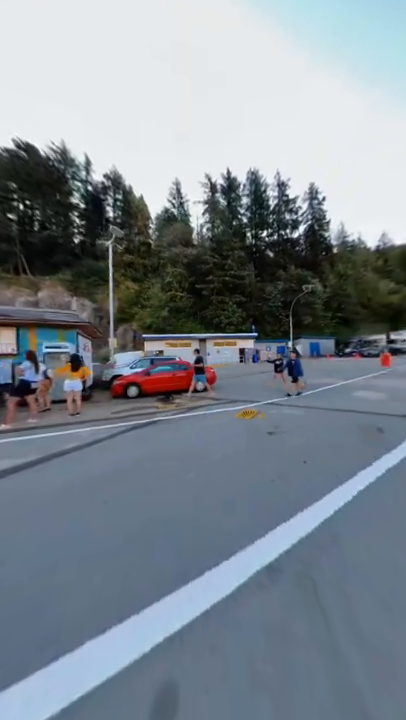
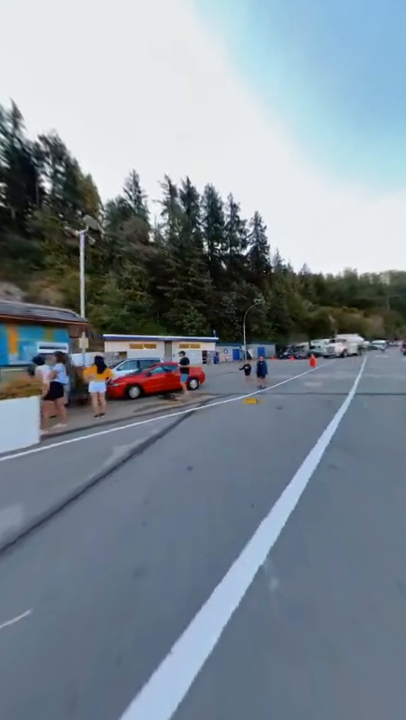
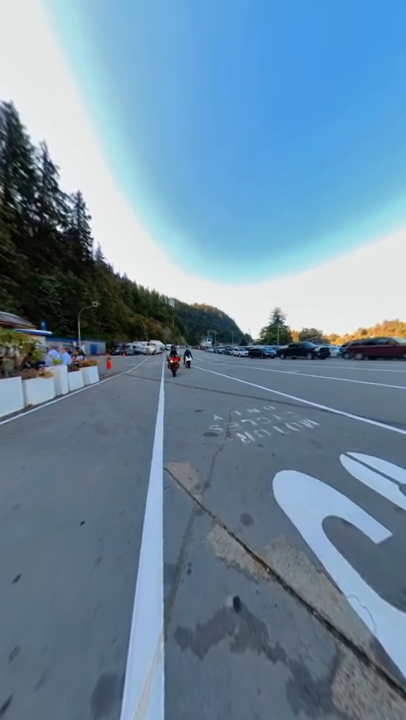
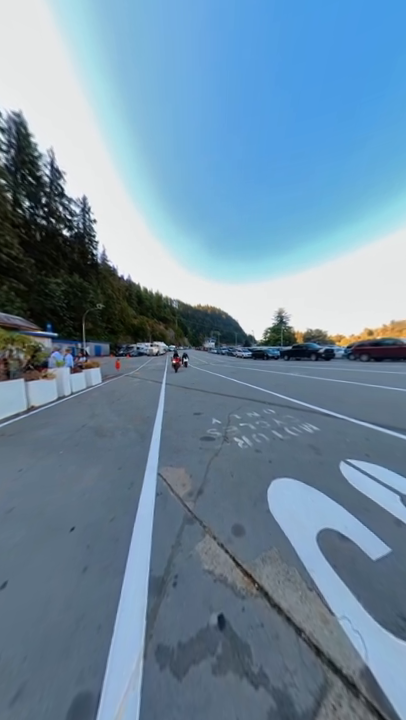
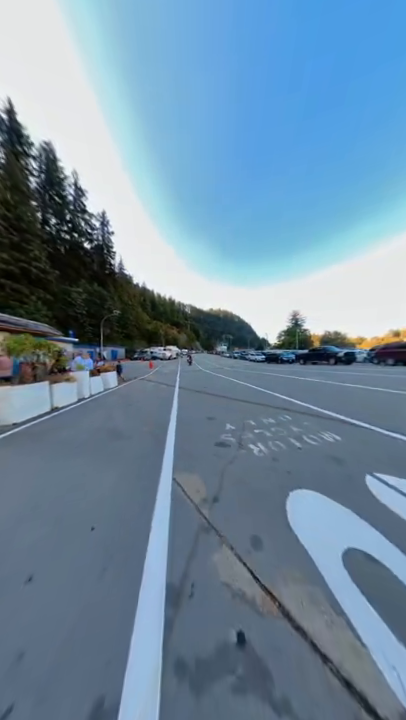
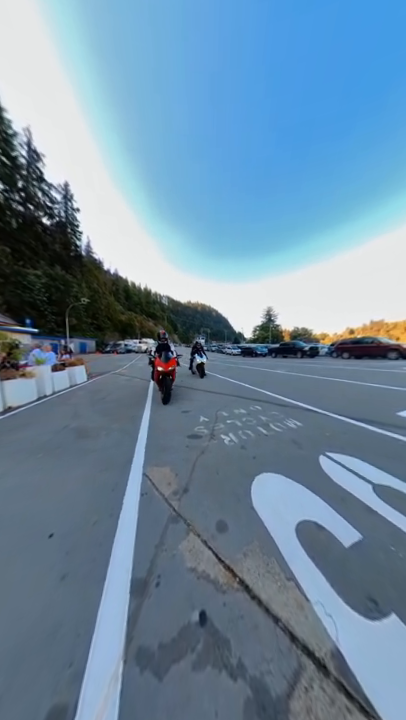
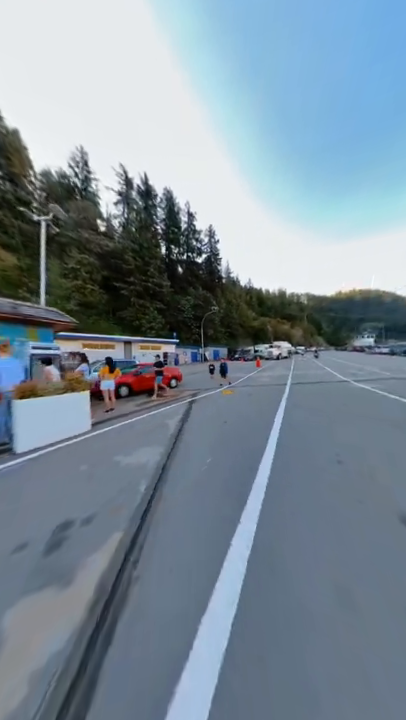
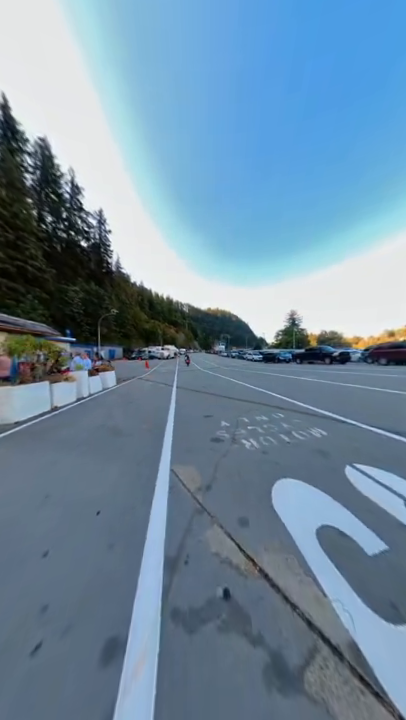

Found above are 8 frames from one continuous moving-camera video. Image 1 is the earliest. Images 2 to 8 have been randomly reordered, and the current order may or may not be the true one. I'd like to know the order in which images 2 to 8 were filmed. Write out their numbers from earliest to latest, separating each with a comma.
2, 7, 5, 8, 4, 3, 6
